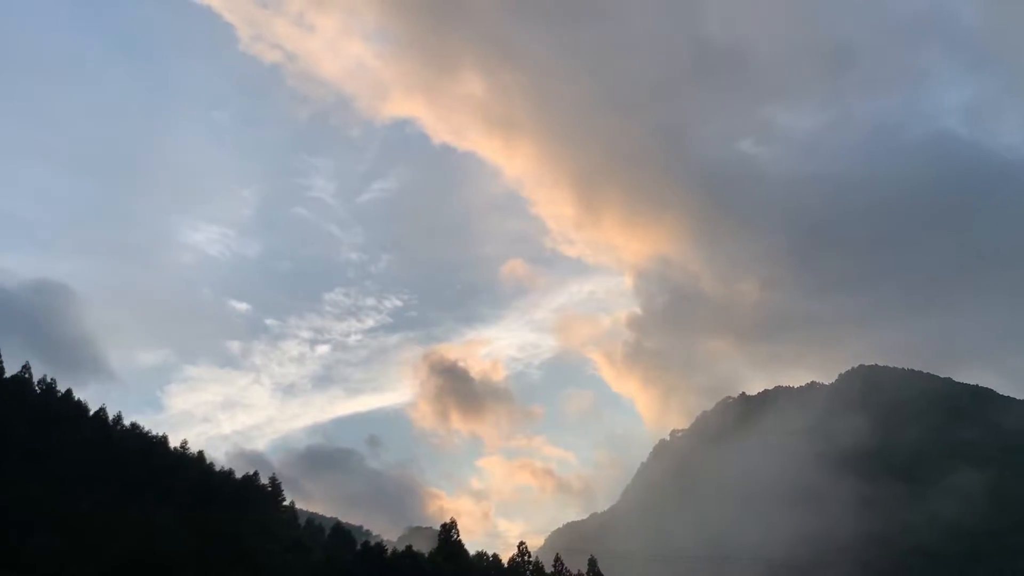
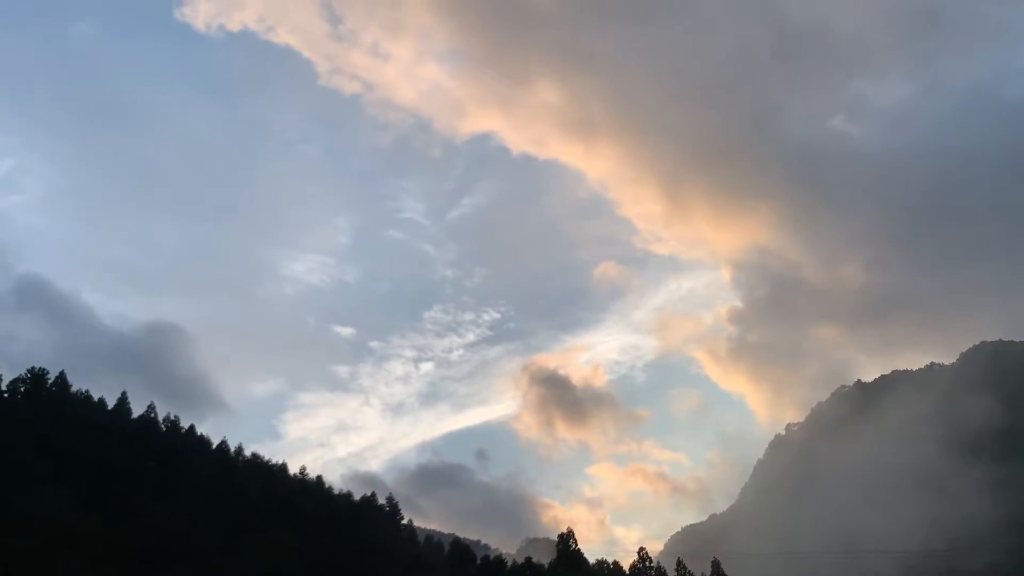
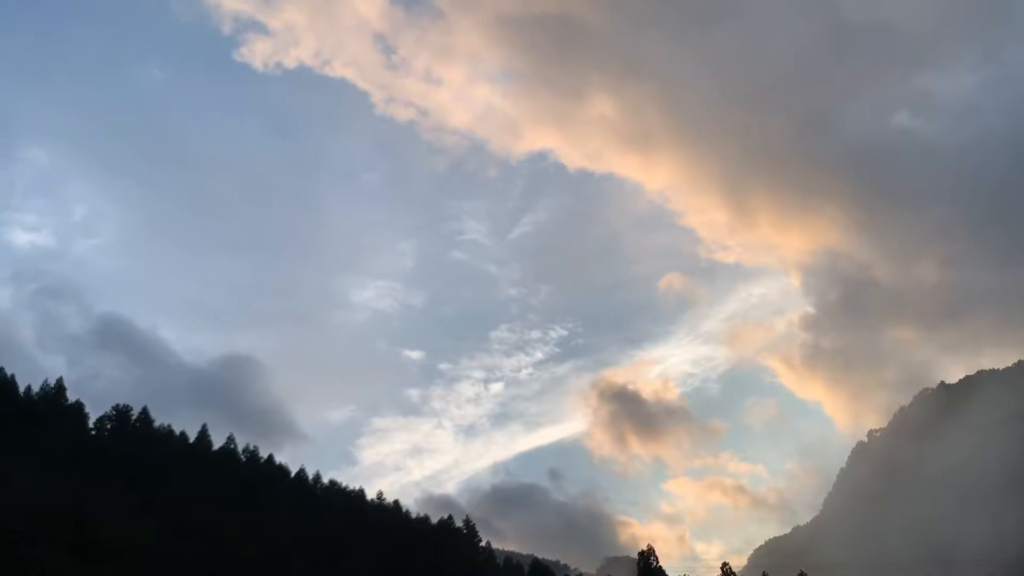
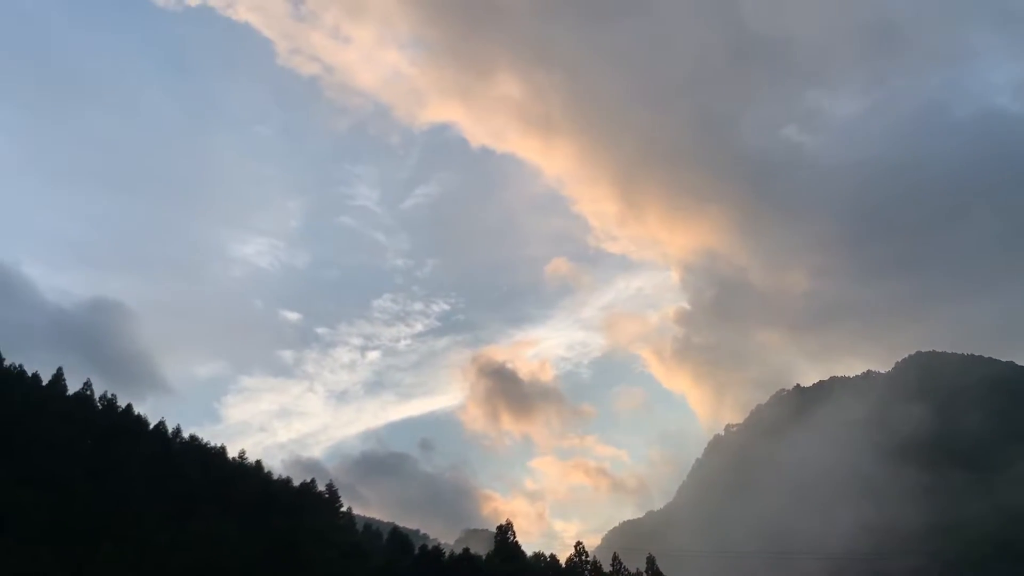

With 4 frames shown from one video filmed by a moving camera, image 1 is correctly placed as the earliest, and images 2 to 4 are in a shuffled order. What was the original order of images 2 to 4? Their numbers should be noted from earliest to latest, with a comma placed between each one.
4, 2, 3
